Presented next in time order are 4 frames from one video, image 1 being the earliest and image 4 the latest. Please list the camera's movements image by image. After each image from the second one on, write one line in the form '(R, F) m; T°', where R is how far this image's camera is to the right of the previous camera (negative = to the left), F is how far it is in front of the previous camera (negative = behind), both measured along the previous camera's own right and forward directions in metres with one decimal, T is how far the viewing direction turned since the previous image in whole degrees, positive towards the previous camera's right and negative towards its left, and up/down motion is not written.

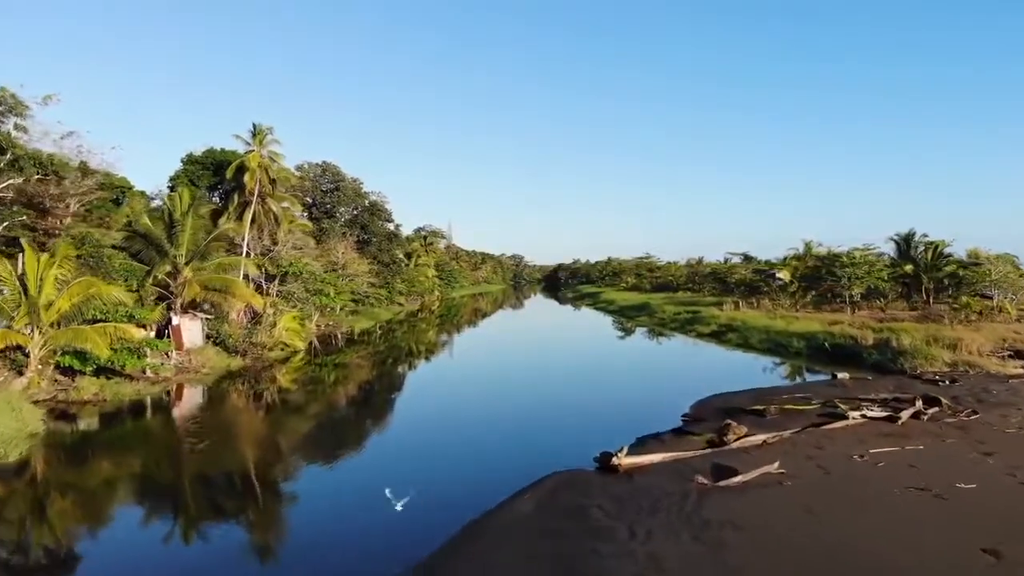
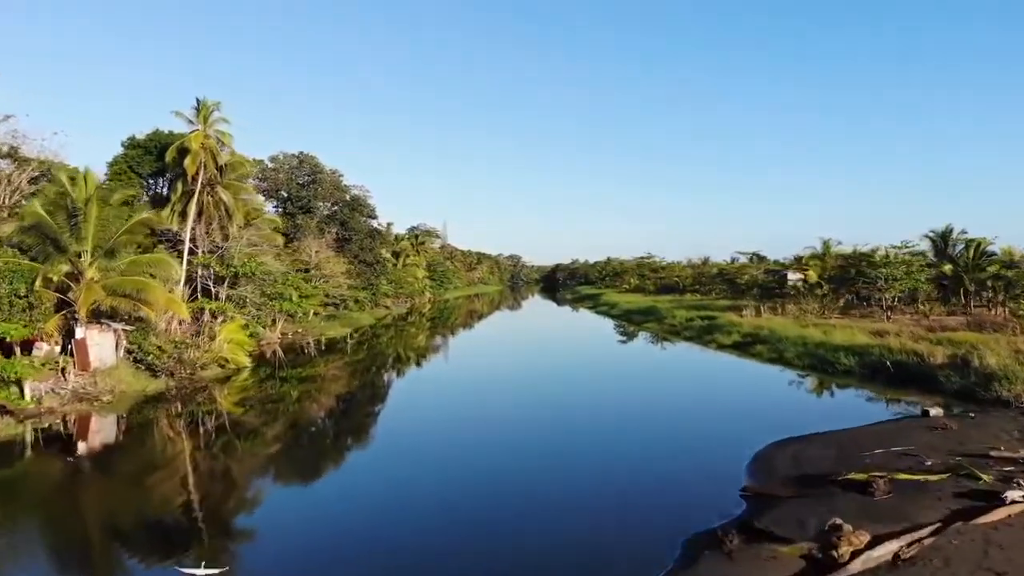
(+0.3, +3.9) m; 0°
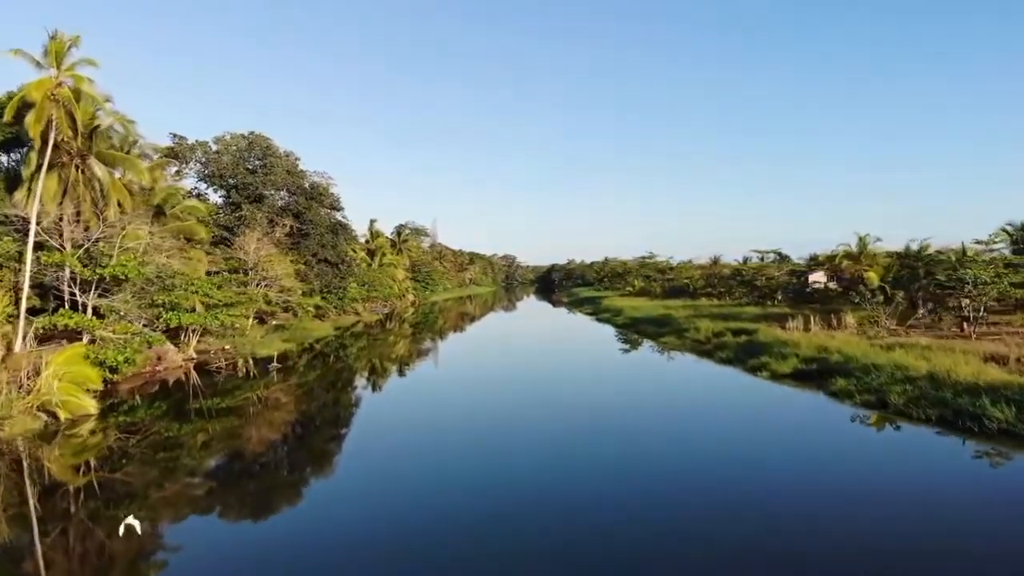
(+0.6, +6.3) m; 0°
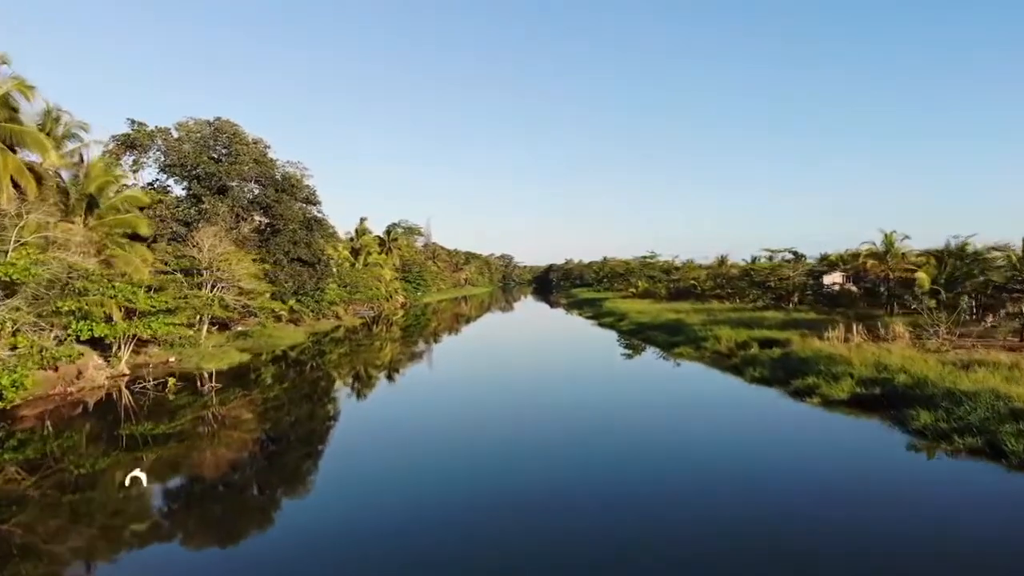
(+0.2, +3.4) m; 0°
